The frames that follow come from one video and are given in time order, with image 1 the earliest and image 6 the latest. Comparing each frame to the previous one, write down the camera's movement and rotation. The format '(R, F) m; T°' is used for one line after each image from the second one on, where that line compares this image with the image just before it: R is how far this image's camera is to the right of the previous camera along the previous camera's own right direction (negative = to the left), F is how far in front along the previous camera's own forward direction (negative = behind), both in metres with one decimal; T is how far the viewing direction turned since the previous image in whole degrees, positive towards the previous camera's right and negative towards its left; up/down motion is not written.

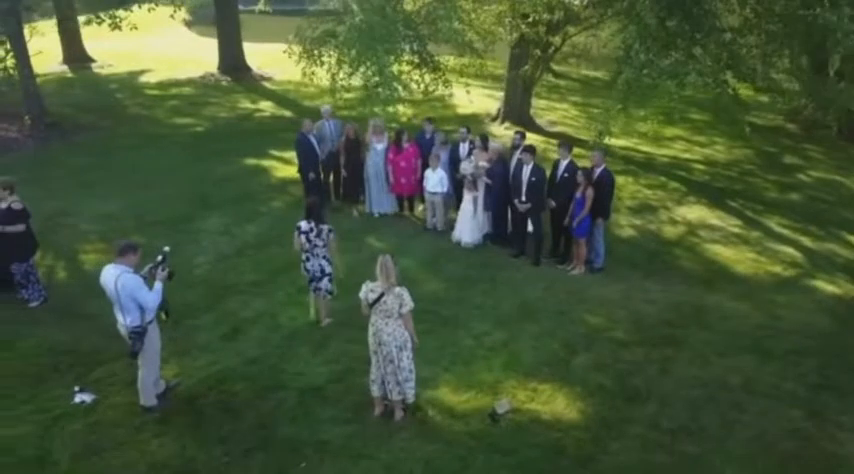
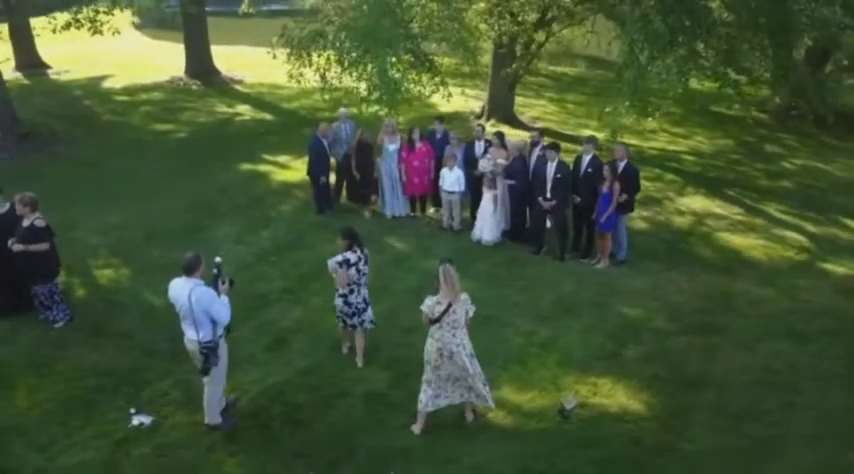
(-1.6, +0.2) m; +4°
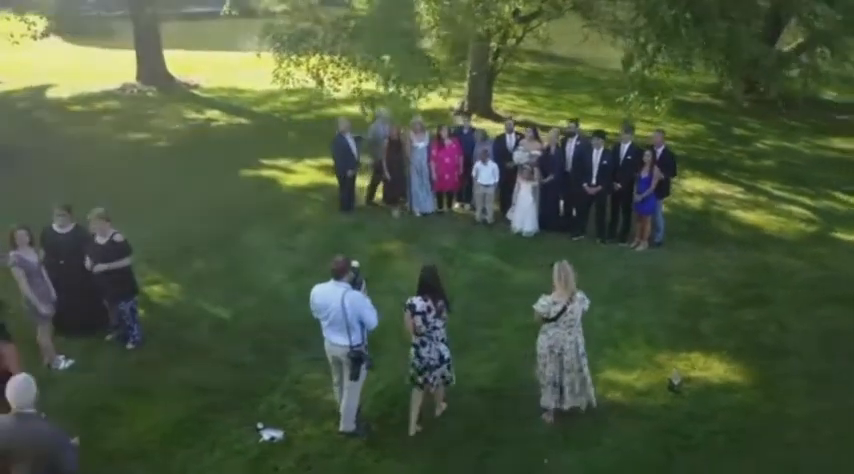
(-2.7, +0.1) m; +7°
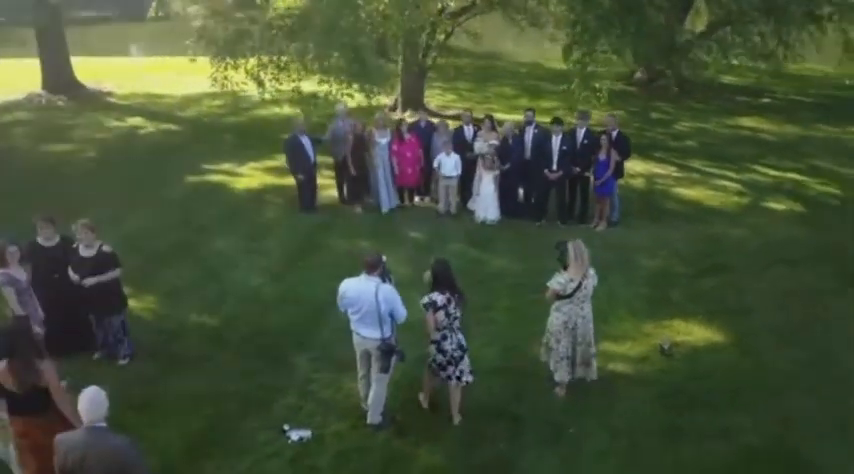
(-1.4, -0.1) m; +8°
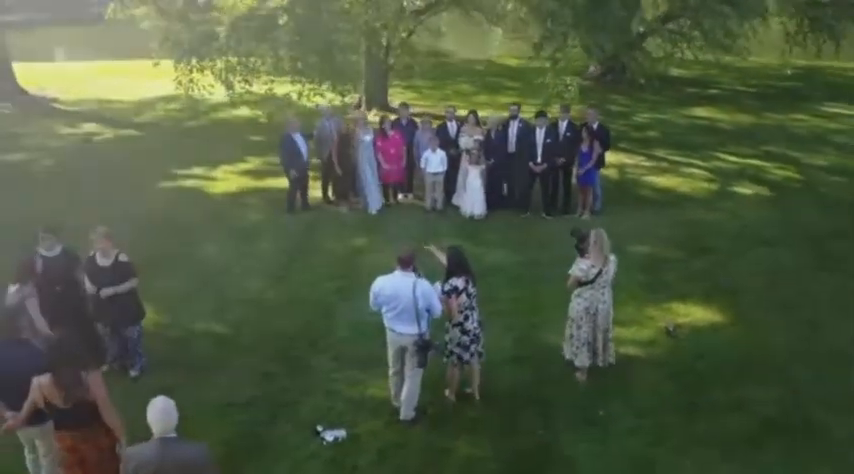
(-1.1, 0.0) m; +5°
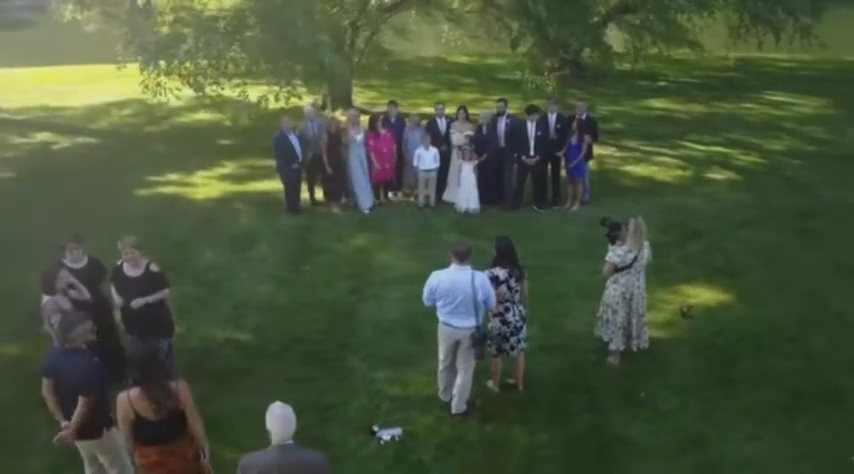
(-1.4, 0.0) m; +6°
